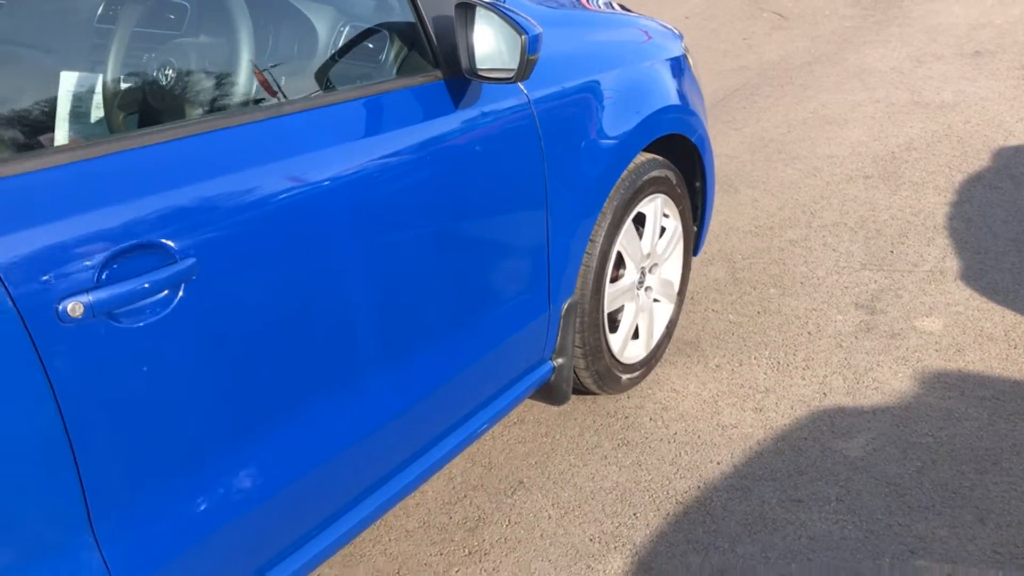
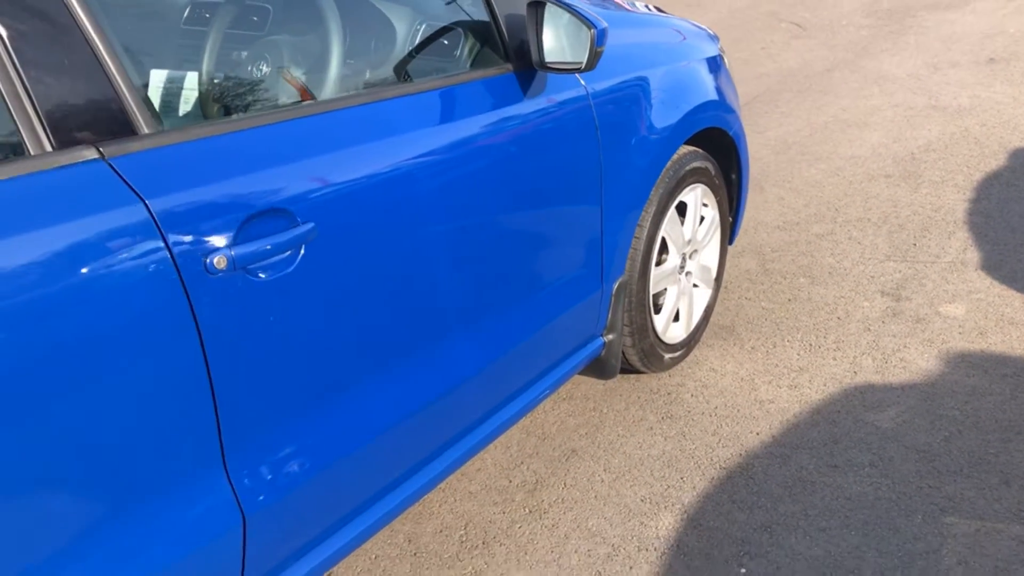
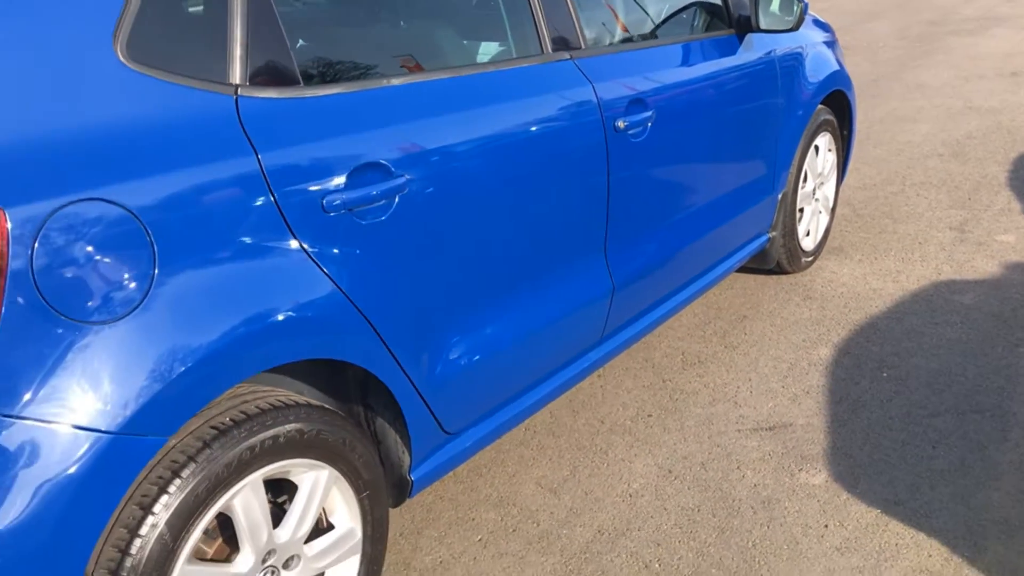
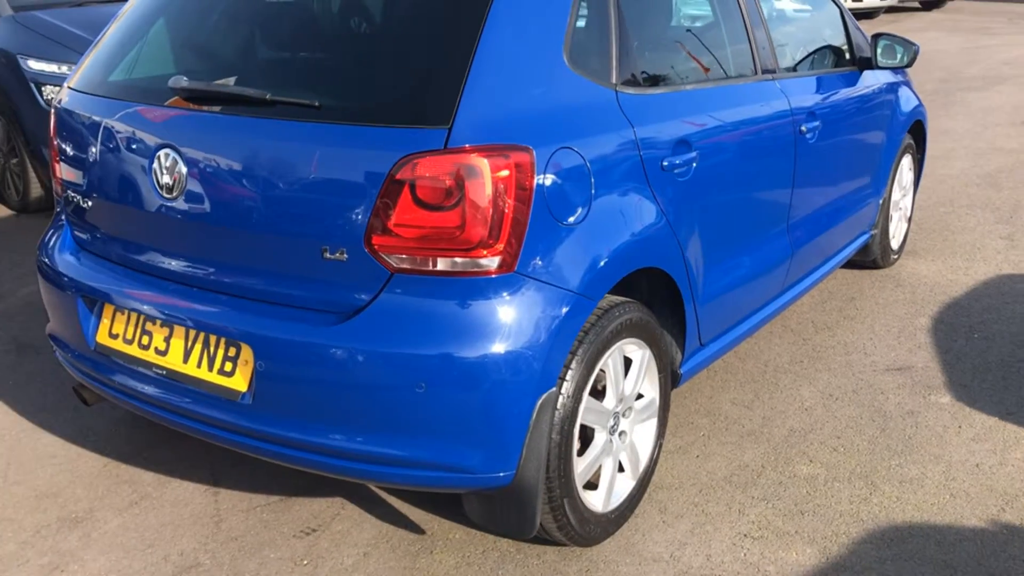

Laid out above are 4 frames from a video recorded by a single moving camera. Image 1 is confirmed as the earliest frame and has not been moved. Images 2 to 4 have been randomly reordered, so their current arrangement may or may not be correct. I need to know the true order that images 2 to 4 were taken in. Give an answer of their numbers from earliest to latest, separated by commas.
2, 3, 4
